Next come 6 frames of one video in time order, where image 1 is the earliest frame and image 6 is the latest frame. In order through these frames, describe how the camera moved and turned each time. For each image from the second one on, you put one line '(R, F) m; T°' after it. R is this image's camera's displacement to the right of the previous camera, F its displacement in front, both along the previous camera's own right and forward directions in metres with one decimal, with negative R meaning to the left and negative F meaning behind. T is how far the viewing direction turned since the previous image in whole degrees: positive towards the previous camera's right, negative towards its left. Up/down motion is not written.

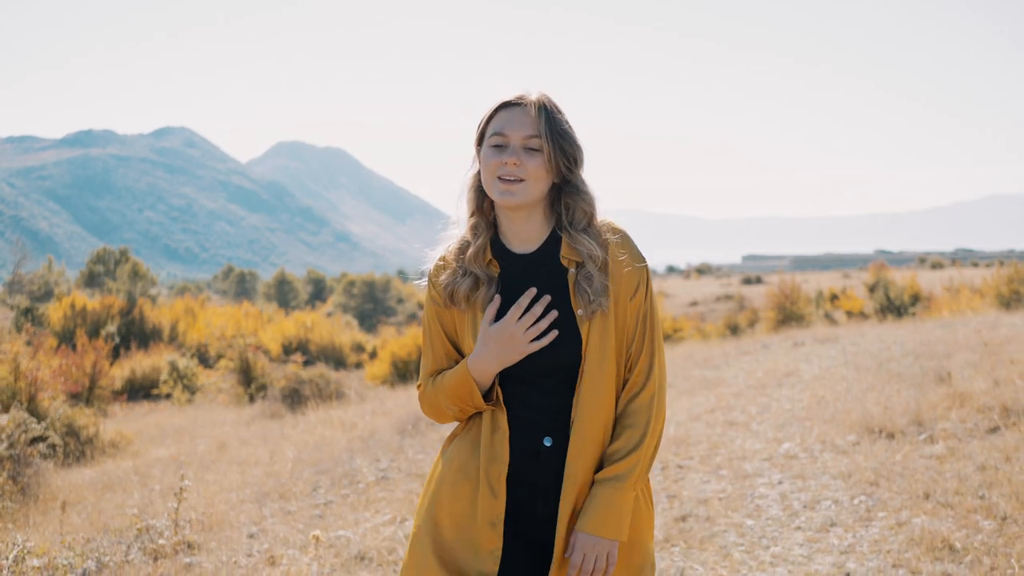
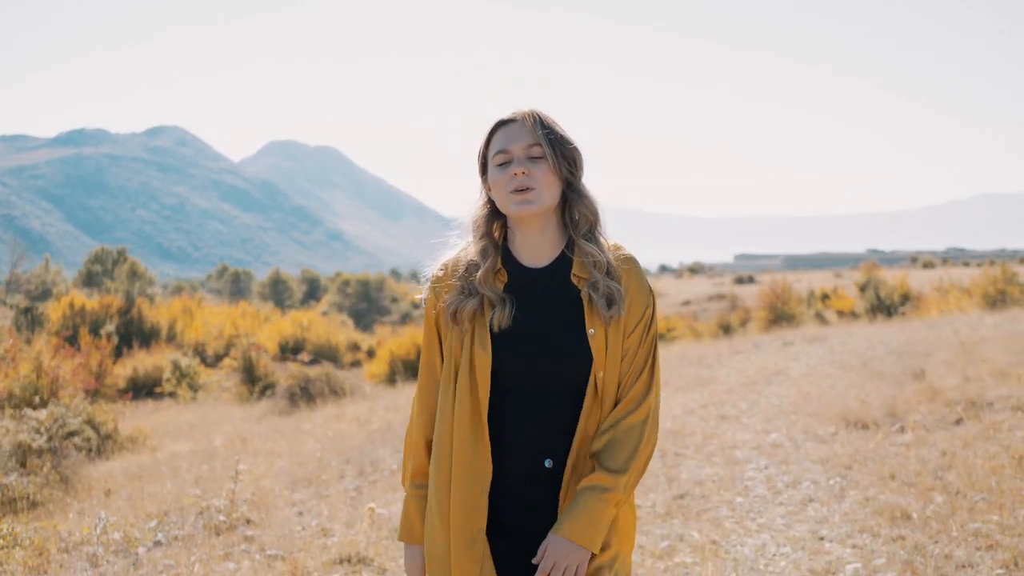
(-0.2, -0.7) m; +1°
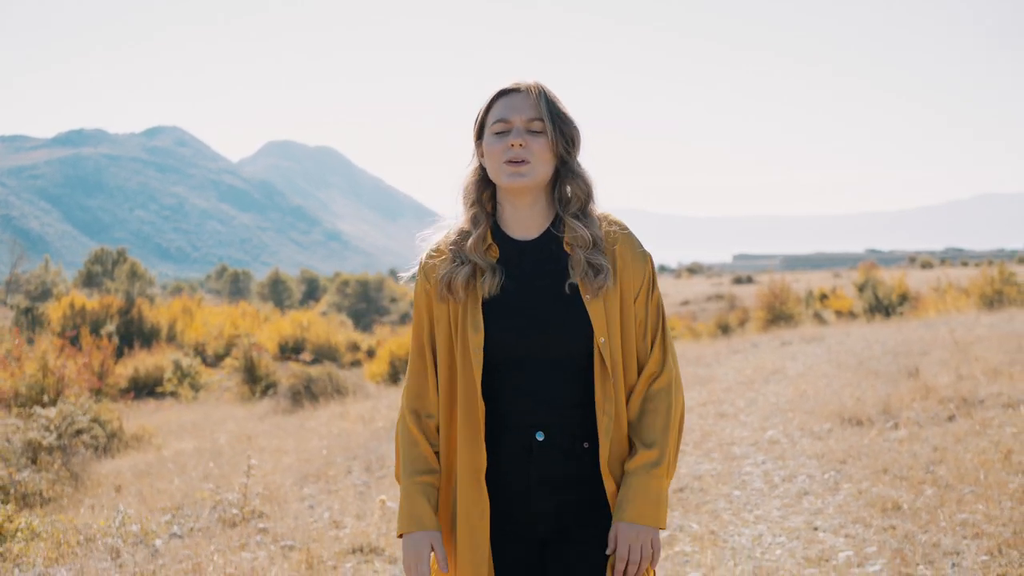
(0.0, -0.2) m; 0°
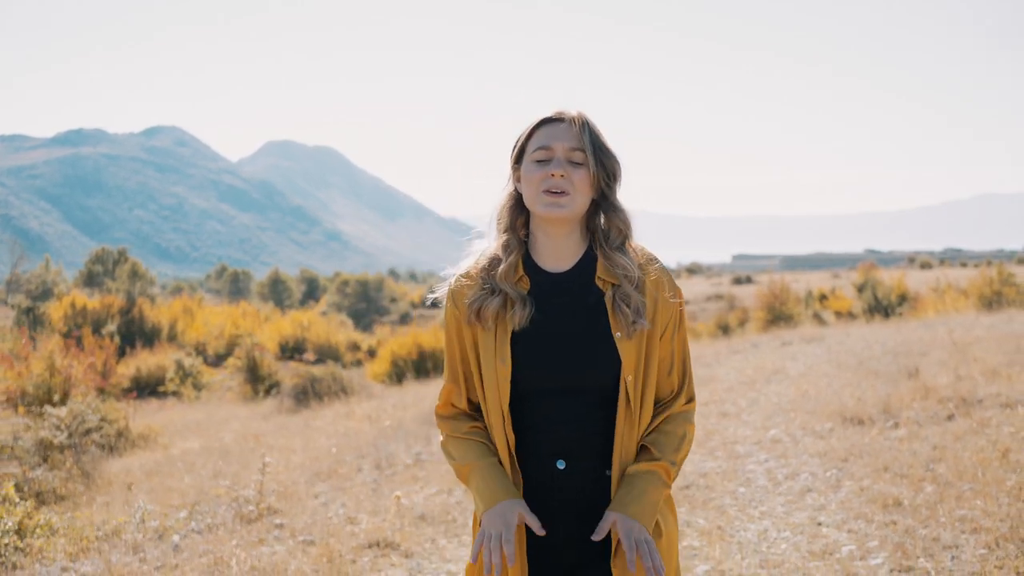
(-0.1, -0.1) m; 0°
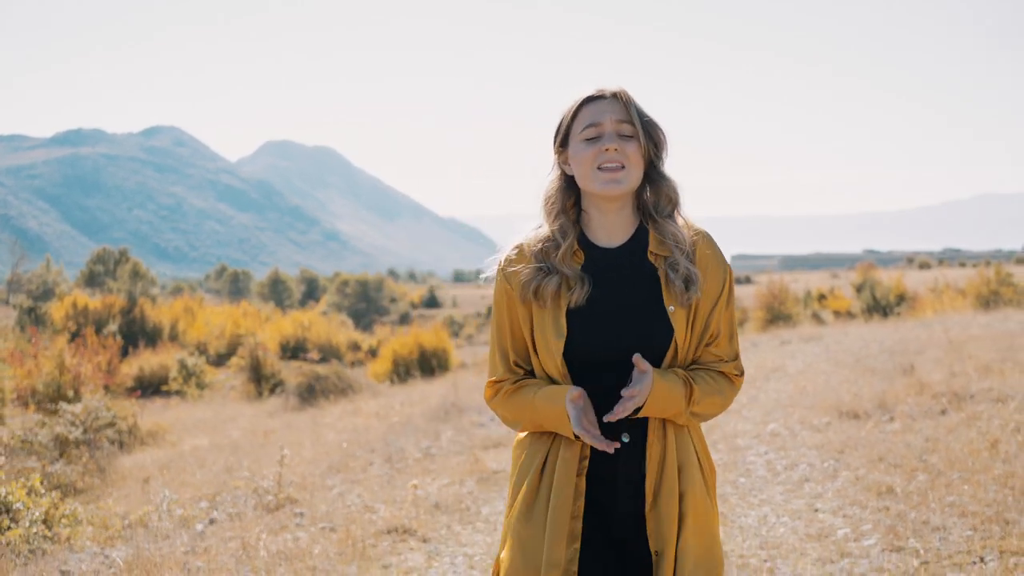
(-0.1, -0.2) m; 0°
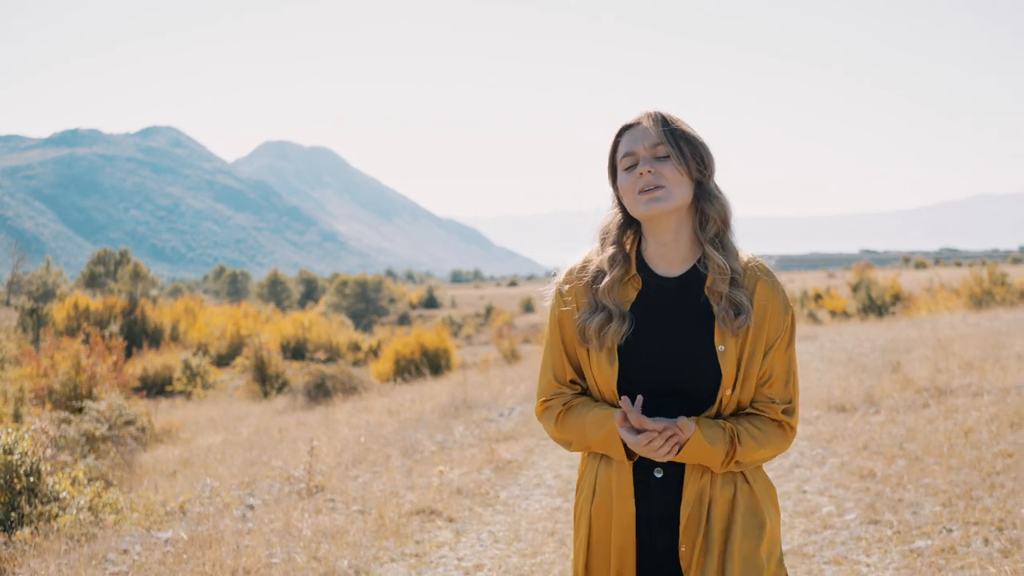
(-0.1, -0.5) m; 0°
